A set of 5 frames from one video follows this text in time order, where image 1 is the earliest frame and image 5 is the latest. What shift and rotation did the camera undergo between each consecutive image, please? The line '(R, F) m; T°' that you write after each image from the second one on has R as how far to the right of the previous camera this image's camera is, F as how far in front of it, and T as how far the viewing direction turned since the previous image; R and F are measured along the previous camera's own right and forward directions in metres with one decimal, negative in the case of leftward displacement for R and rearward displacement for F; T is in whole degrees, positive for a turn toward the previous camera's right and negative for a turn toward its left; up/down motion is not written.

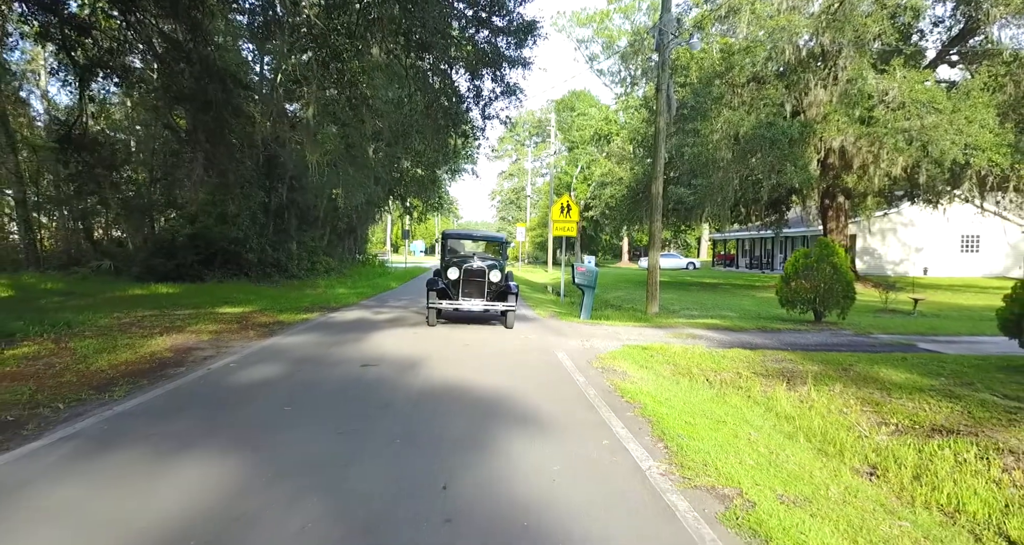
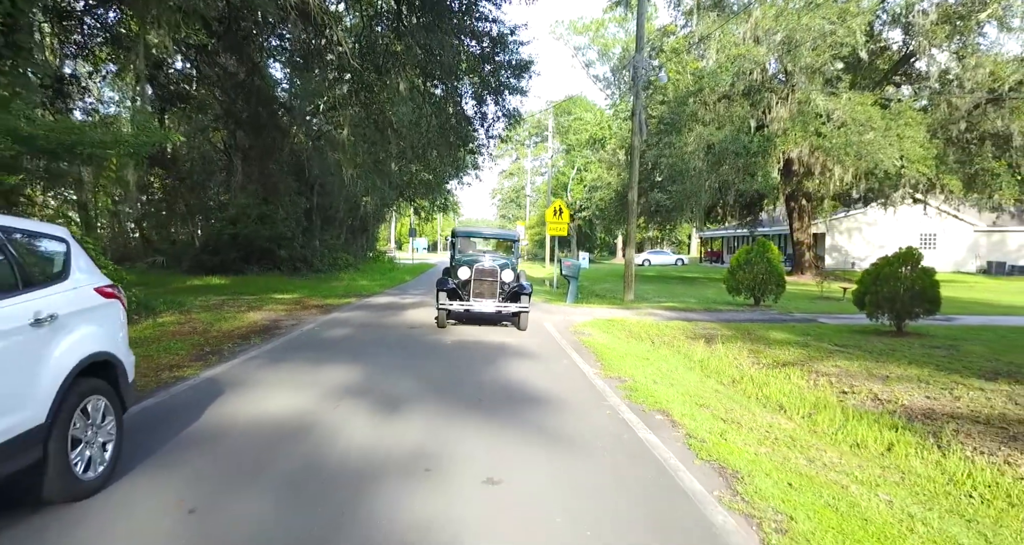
(0.0, -3.4) m; 0°
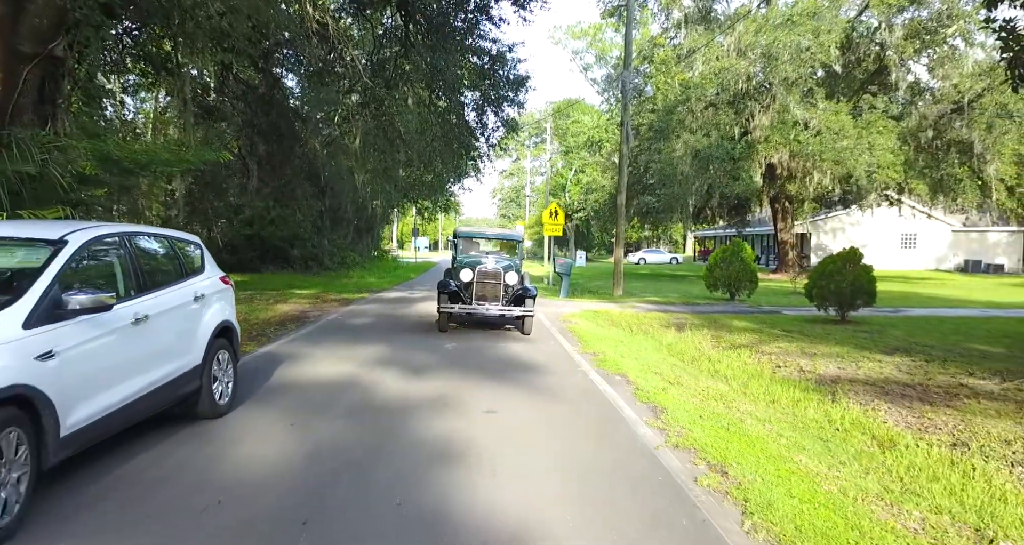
(+0.1, -1.7) m; 0°
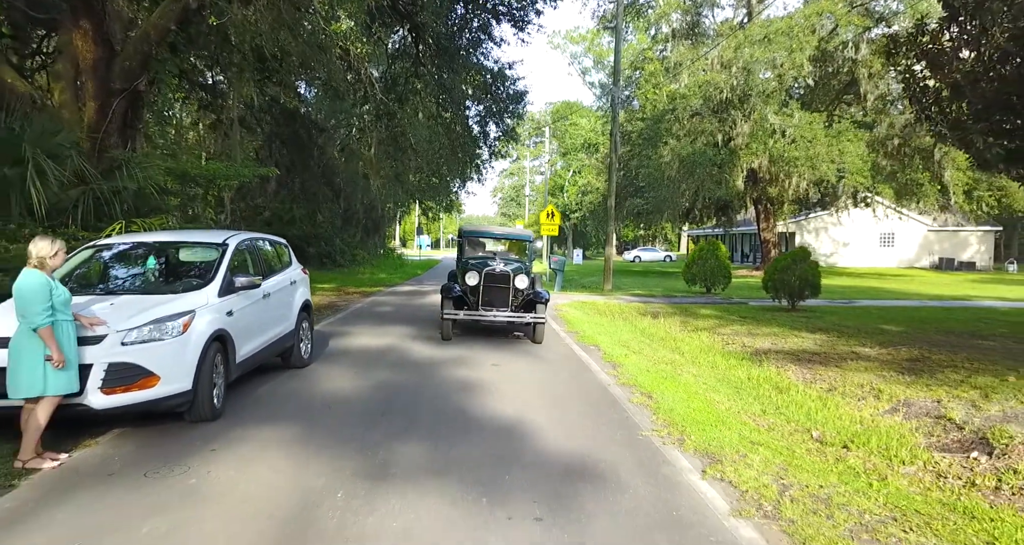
(0.0, -2.2) m; 0°
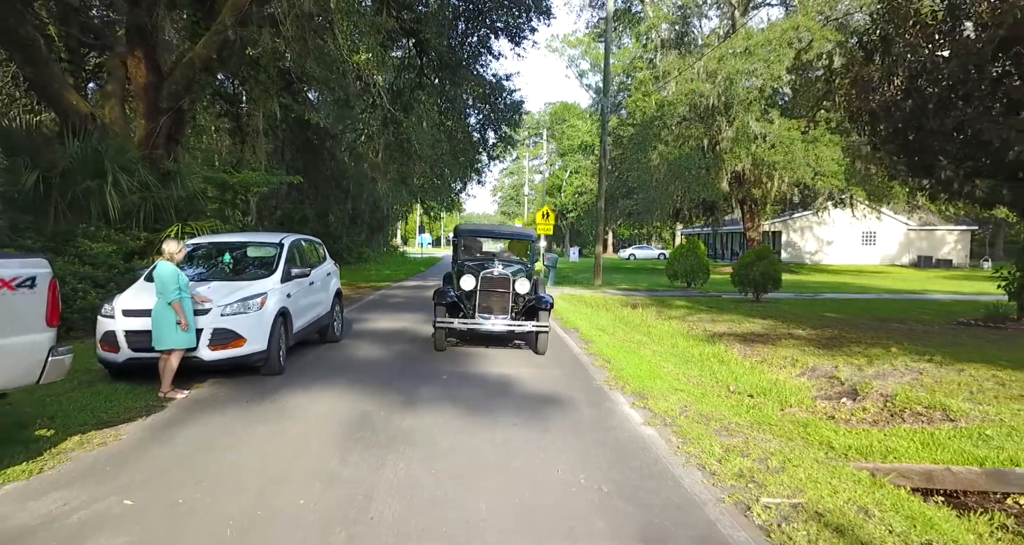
(+0.1, -1.8) m; 0°
